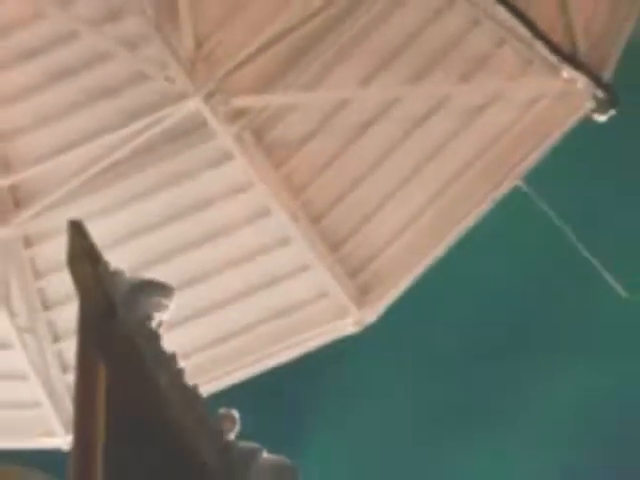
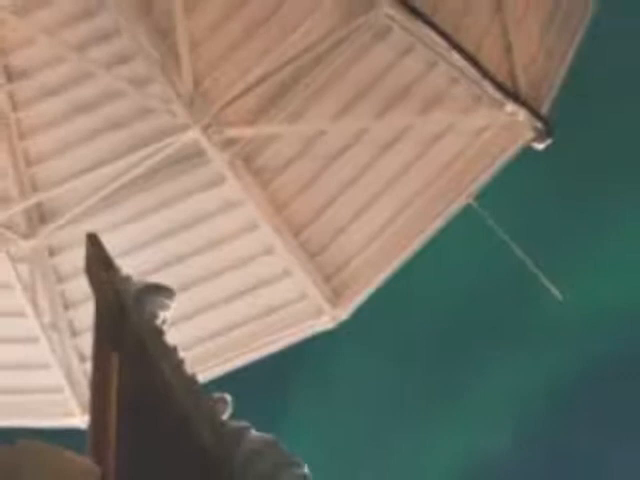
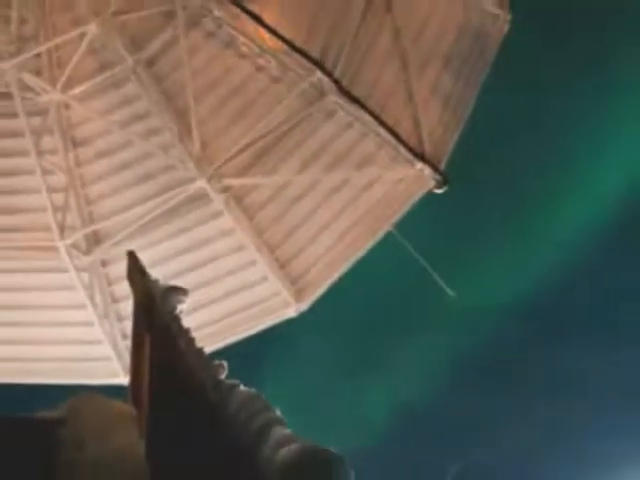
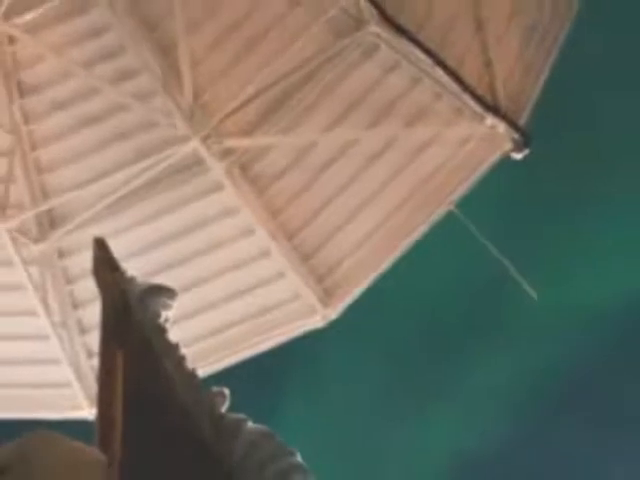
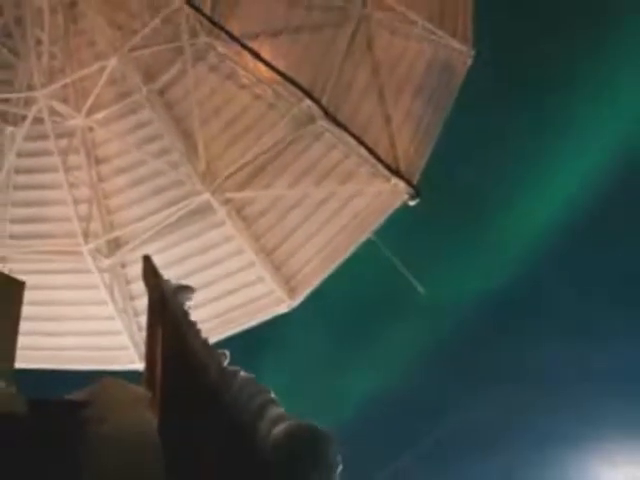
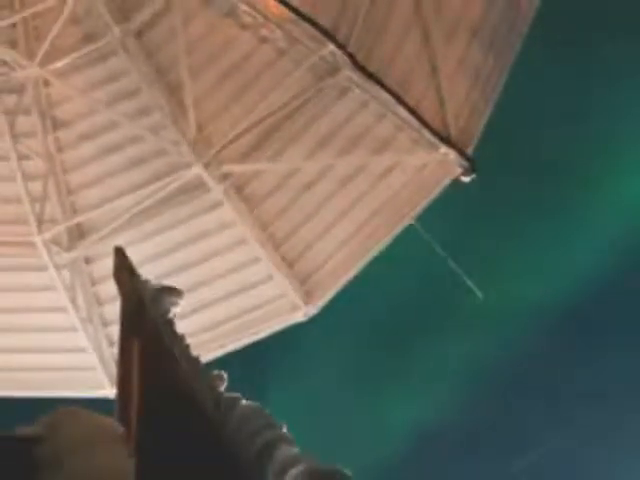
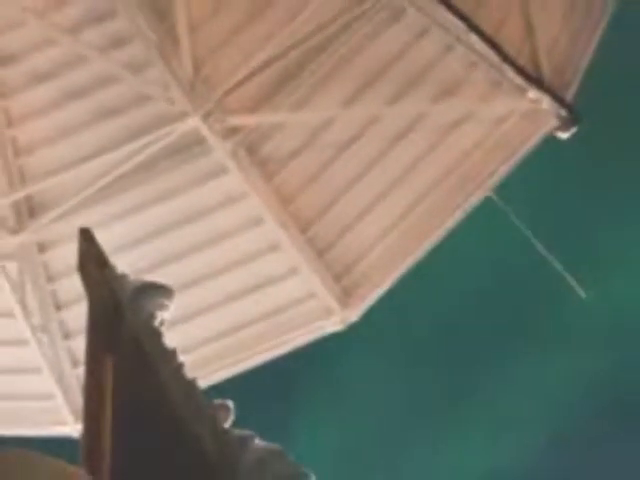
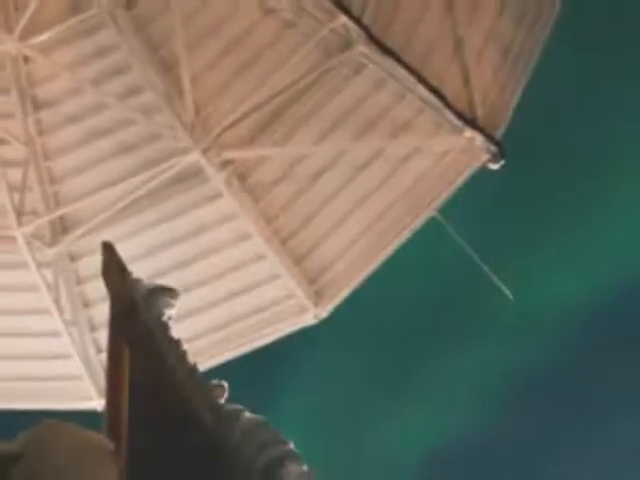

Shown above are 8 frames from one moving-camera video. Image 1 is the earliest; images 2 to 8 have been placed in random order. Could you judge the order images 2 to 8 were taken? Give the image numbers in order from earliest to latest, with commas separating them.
7, 2, 4, 8, 6, 3, 5
